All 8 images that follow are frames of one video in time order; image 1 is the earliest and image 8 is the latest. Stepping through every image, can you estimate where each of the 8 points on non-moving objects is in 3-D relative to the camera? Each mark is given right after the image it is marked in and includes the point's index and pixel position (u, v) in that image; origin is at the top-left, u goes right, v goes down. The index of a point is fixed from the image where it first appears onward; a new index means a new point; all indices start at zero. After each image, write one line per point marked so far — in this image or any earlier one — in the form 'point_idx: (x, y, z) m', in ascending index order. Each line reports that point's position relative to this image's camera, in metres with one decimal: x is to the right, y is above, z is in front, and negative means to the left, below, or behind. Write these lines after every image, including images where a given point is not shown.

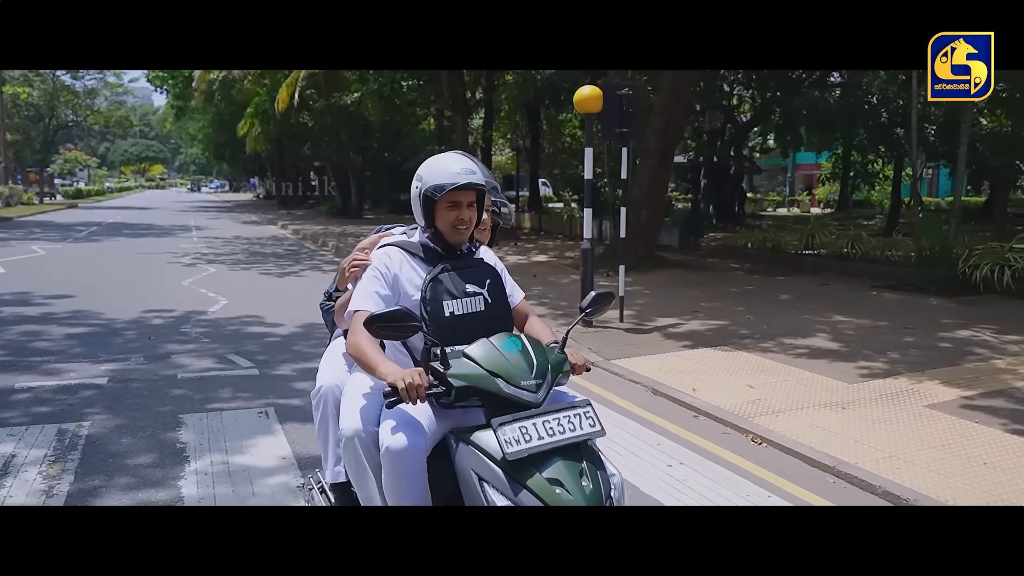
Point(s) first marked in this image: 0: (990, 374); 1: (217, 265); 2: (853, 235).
0: (+4.4, -0.8, +7.2) m
1: (-6.5, +0.5, +17.1) m
2: (+6.8, +1.0, +15.7) m
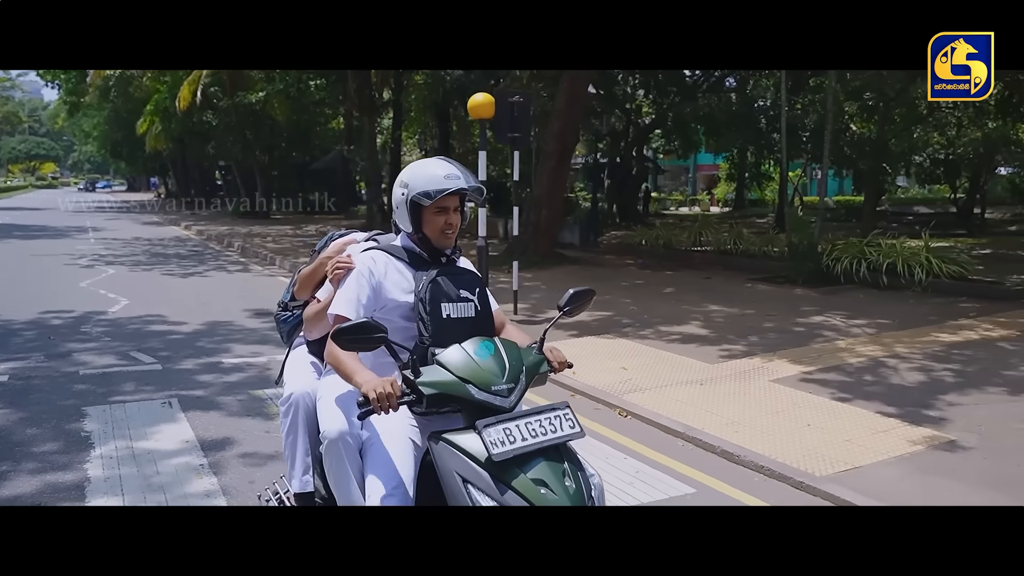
0: (+3.4, -0.7, +8.2) m
1: (-8.6, +0.5, +17.0) m
2: (+4.8, +1.2, +16.9) m
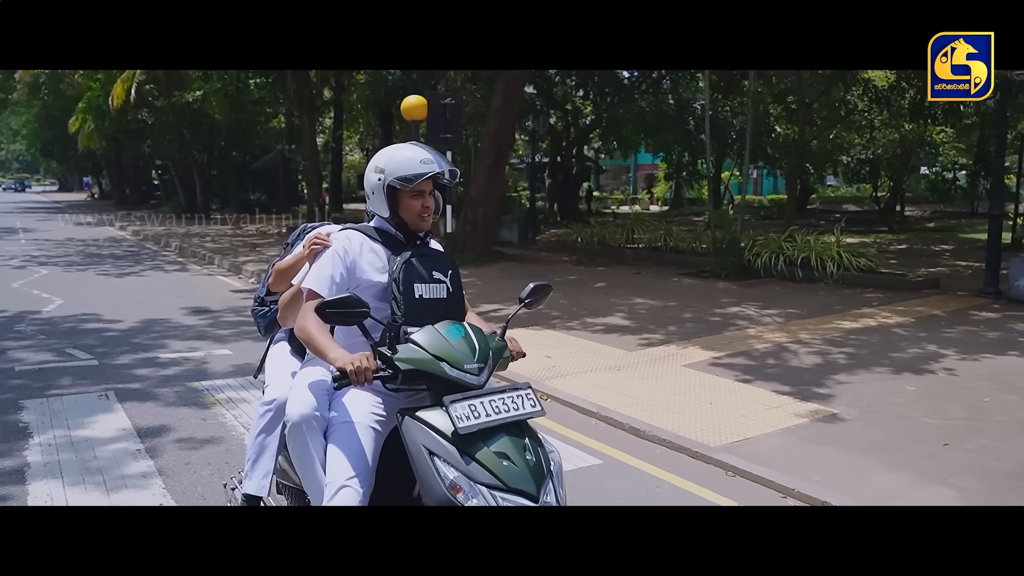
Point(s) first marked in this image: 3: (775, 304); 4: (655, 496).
0: (+2.6, -0.6, +8.9) m
1: (-9.9, +0.4, +16.8) m
2: (+3.4, +1.3, +17.6) m
3: (+3.7, -0.2, +11.0) m
4: (+0.9, -1.3, +4.8) m
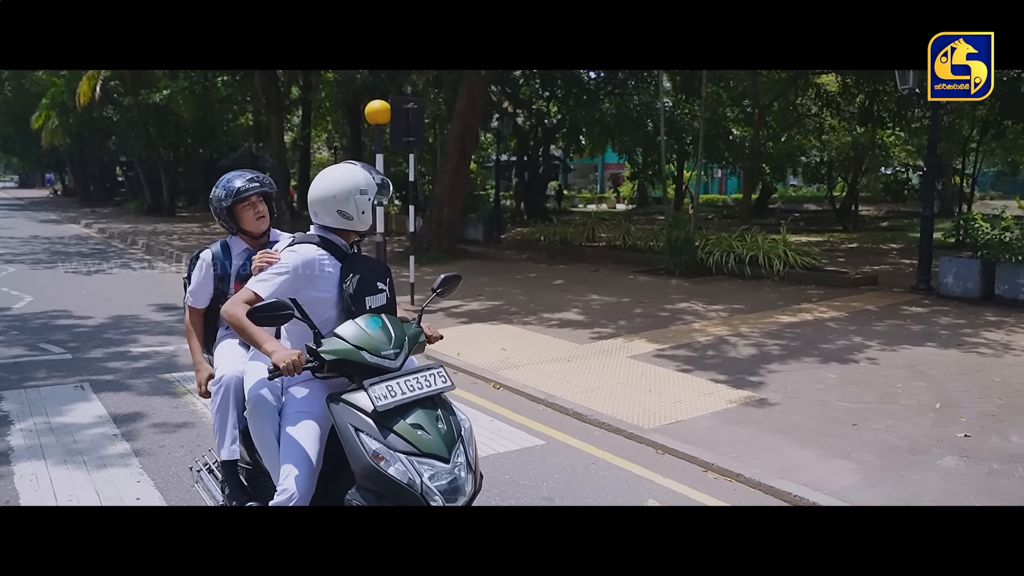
0: (+2.1, -0.6, +9.5) m
1: (-10.7, +0.5, +16.9) m
2: (+2.6, +1.4, +18.2) m
3: (+3.1, -0.2, +11.6) m
4: (+0.5, -1.3, +5.3) m
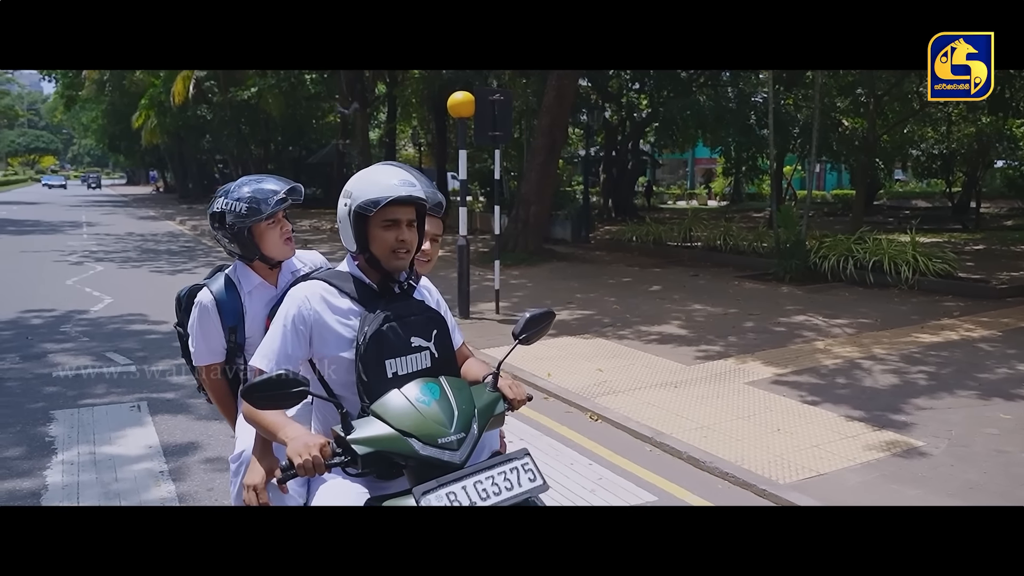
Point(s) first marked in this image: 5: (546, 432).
0: (+3.1, -0.7, +8.2) m
1: (-8.8, +0.5, +17.0) m
2: (+4.6, +1.3, +16.9) m
3: (+4.4, -0.3, +10.3) m
4: (+1.1, -1.4, +4.3) m
5: (+0.3, -1.1, +6.0) m
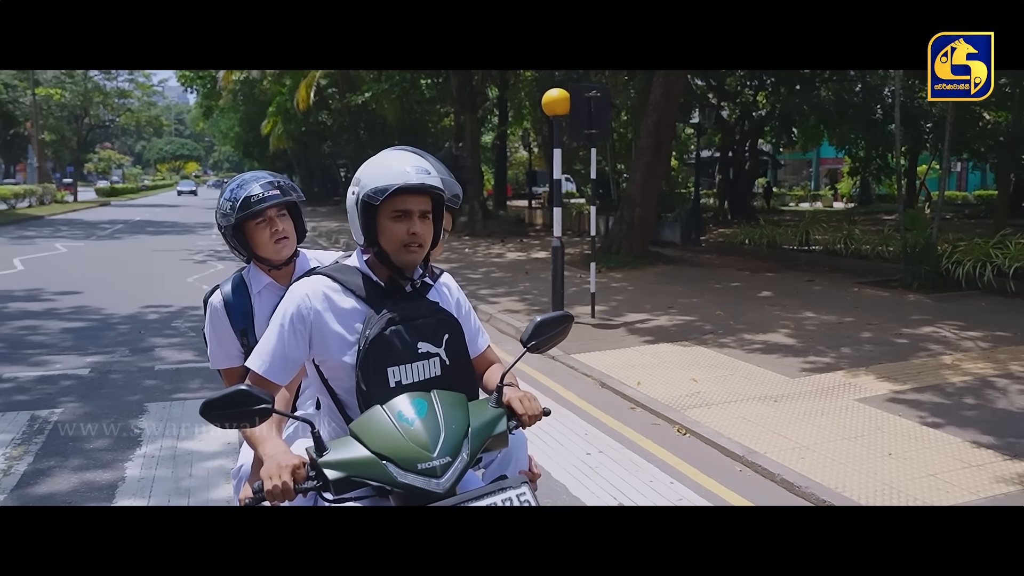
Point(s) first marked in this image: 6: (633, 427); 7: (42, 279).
0: (+4.0, -0.8, +7.4) m
1: (-6.5, +0.6, +17.8) m
2: (+6.7, +1.1, +15.8) m
3: (+5.5, -0.4, +9.3) m
4: (+1.4, -1.4, +3.8) m
5: (+0.8, -1.1, +5.6) m
6: (+0.9, -1.1, +6.1) m
7: (-8.5, +0.2, +14.1) m
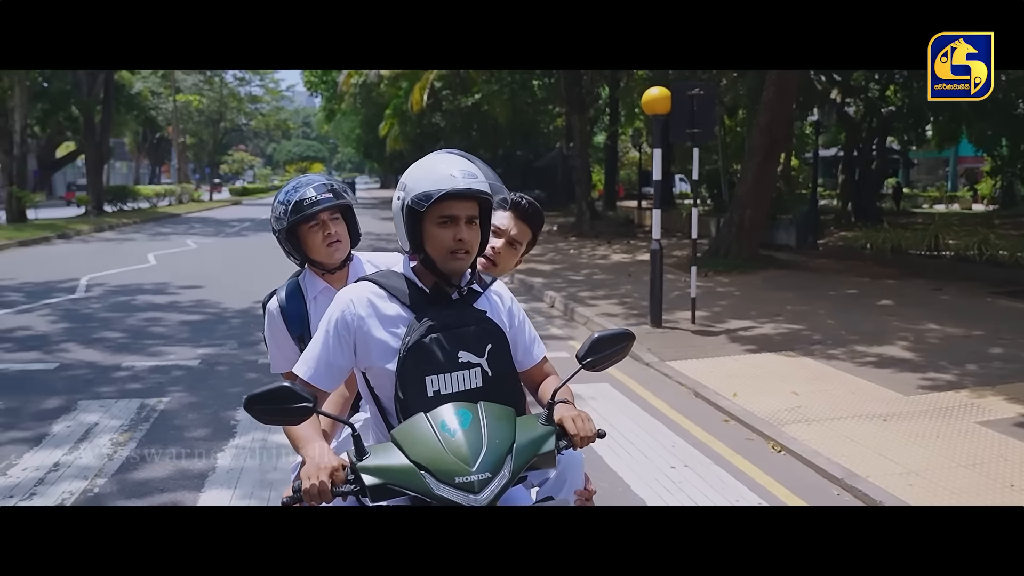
0: (+4.8, -0.9, +6.7) m
1: (-4.1, +0.7, +18.5) m
2: (+8.7, +1.0, +14.6) m
3: (+6.6, -0.6, +8.3) m
4: (+1.7, -1.5, +3.5) m
5: (+1.4, -1.2, +5.4) m
6: (+1.6, -1.1, +5.8) m
7: (-6.6, +0.3, +15.1) m
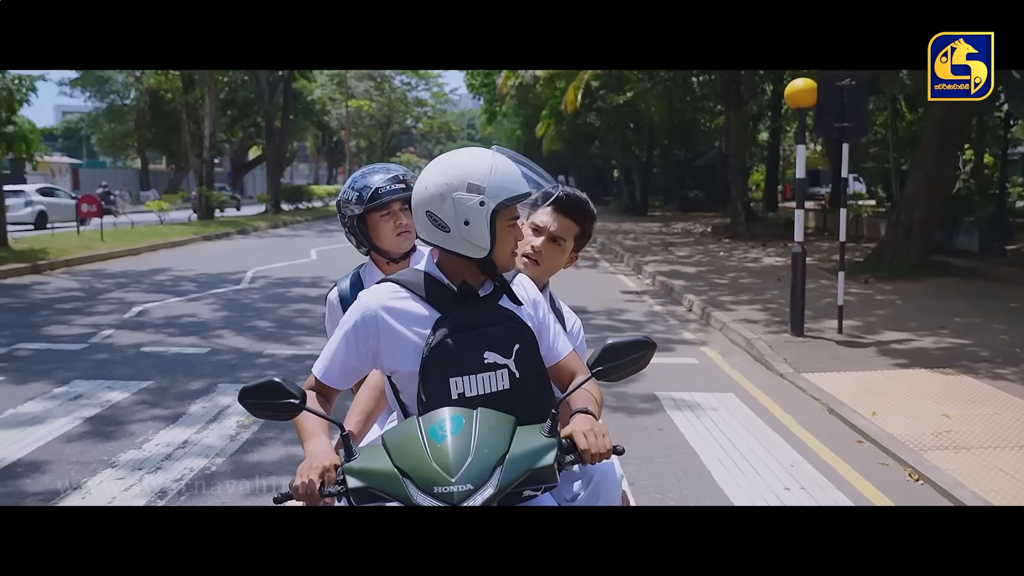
0: (+5.6, -1.0, +5.5) m
1: (-0.6, +0.7, +18.8) m
2: (+11.1, +0.7, +12.4) m
3: (+7.7, -0.8, +6.7) m
4: (+2.0, -1.5, +3.0) m
5: (+2.1, -1.2, +4.9) m
6: (+2.3, -1.2, +5.3) m
7: (-3.8, +0.4, +16.0) m
